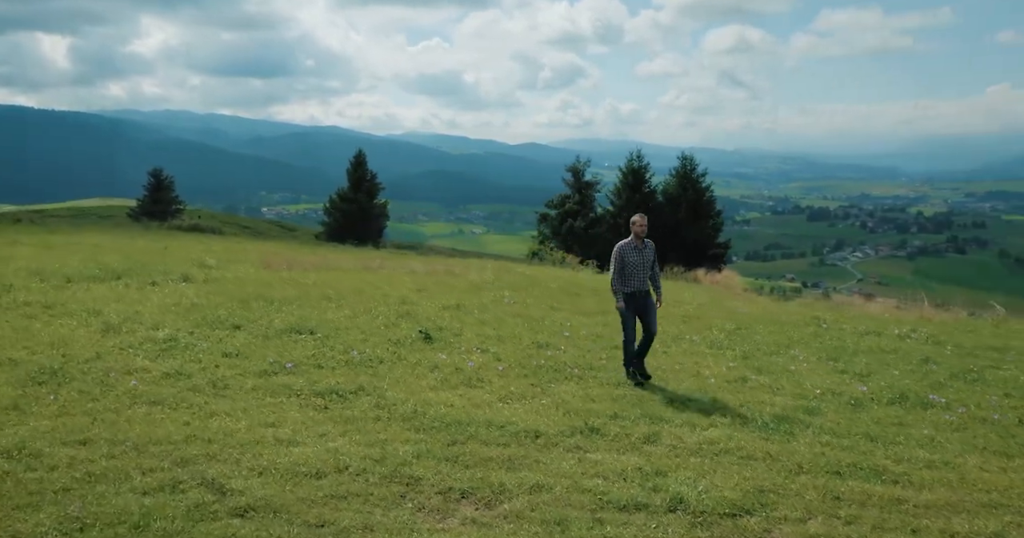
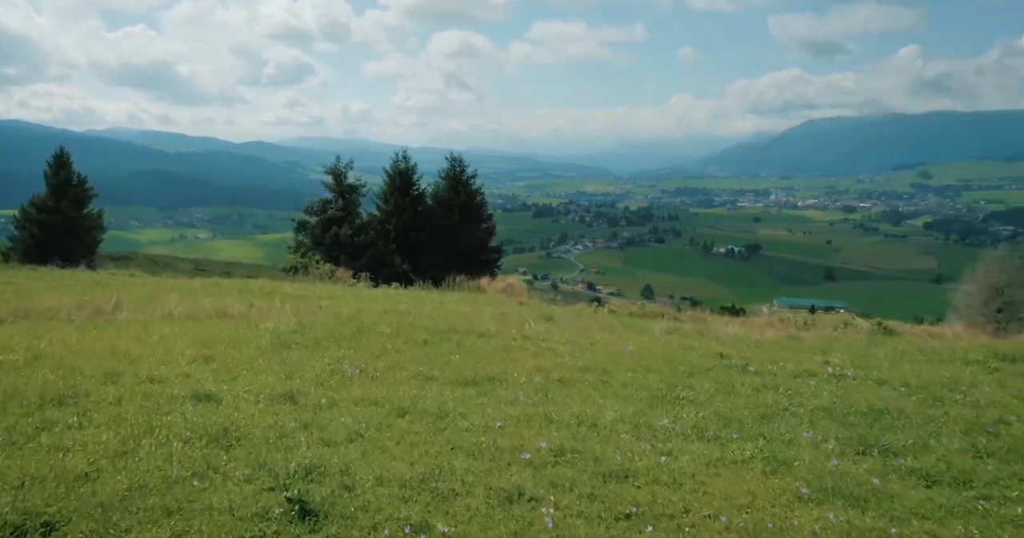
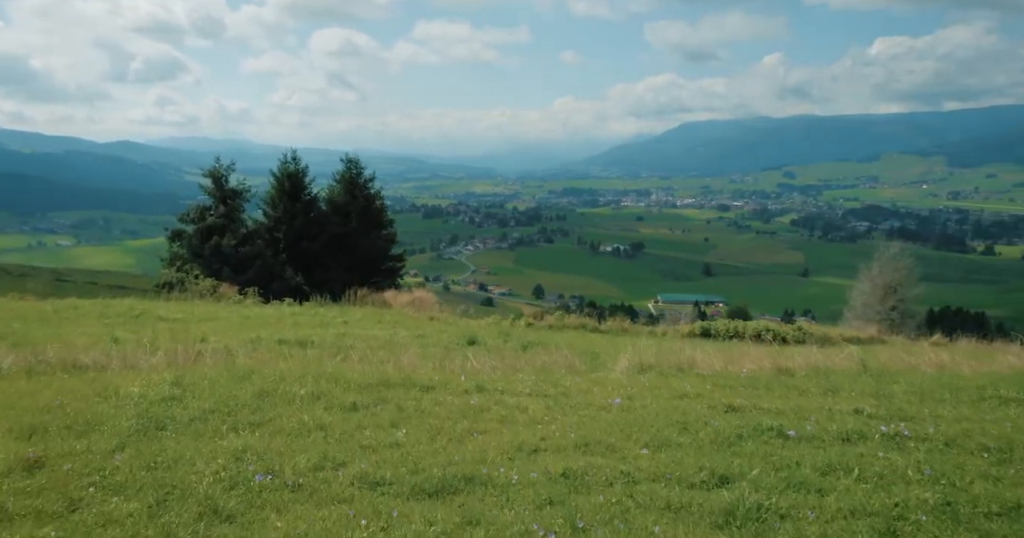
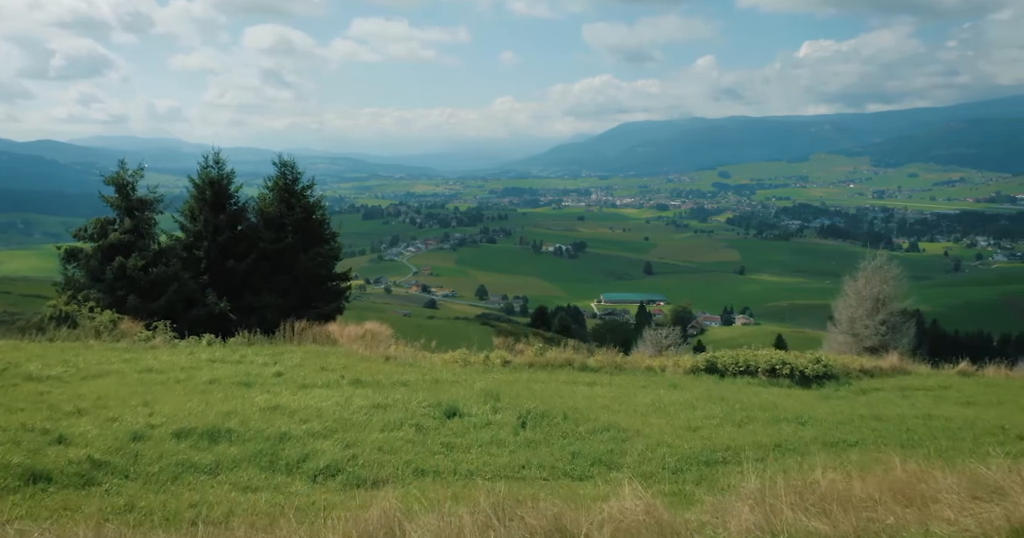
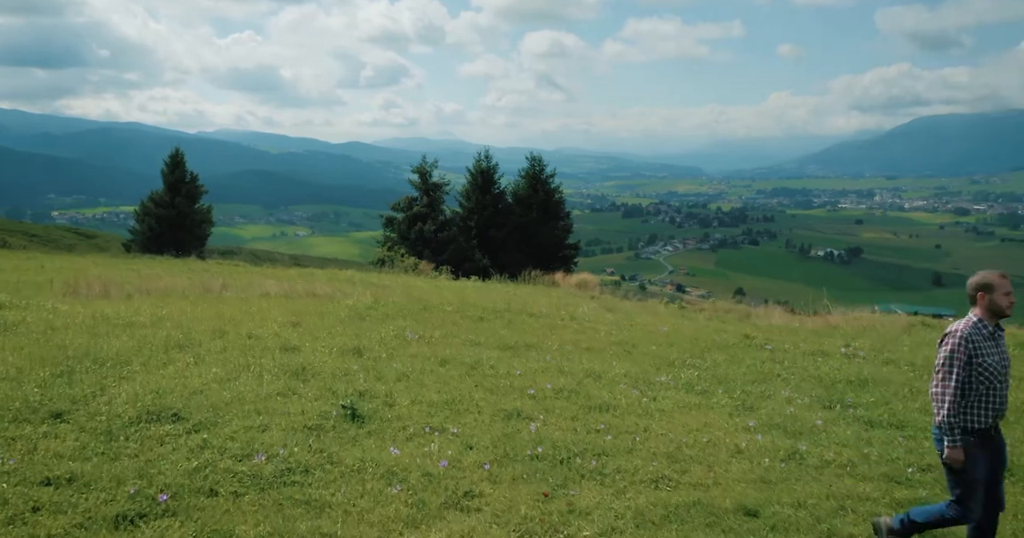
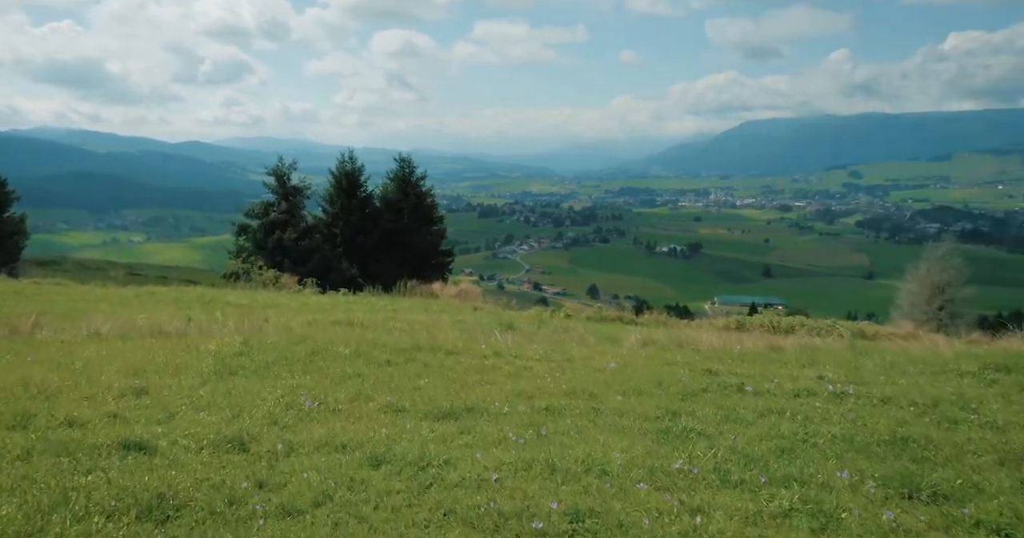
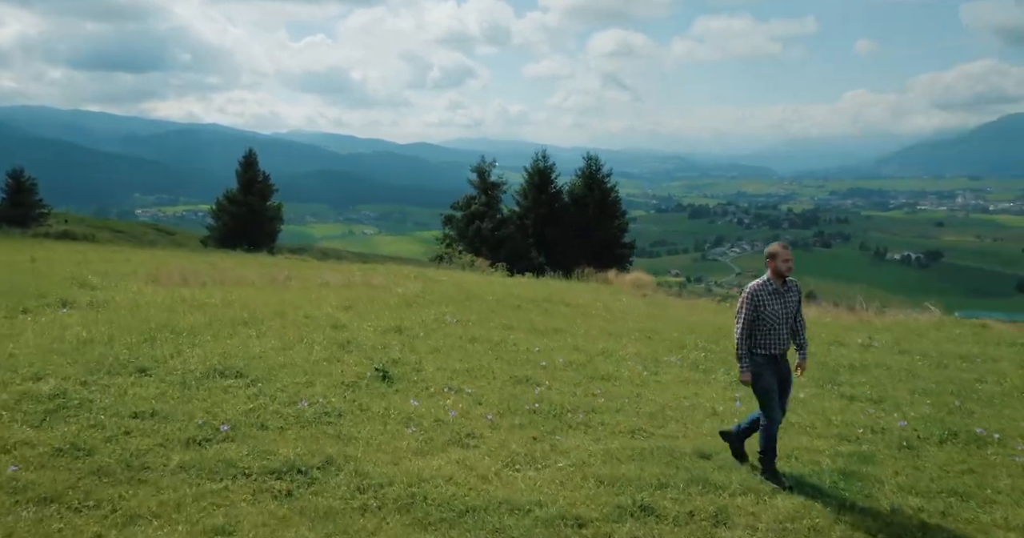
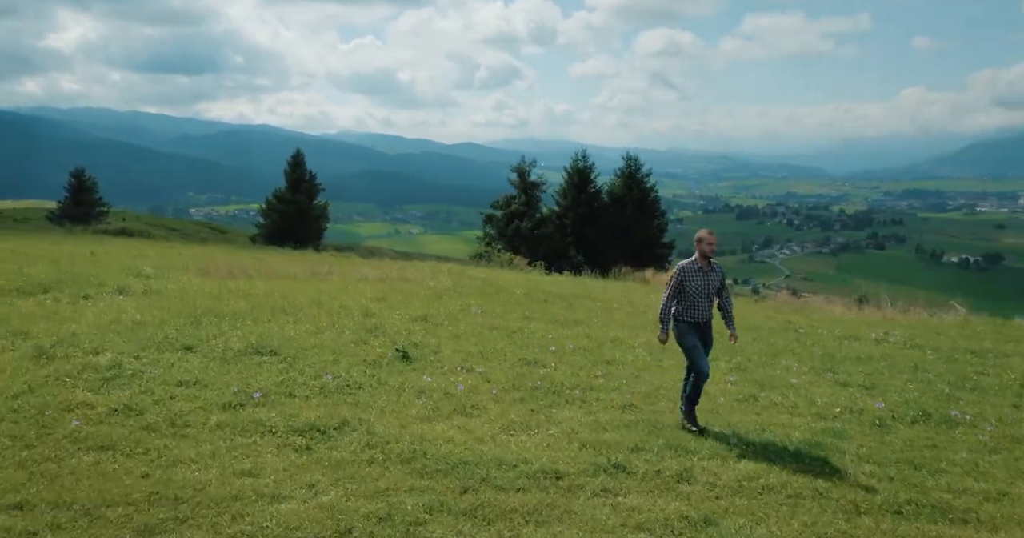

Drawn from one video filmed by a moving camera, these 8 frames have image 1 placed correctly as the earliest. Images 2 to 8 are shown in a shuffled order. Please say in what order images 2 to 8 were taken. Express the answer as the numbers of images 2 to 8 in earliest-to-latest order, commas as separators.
8, 7, 5, 2, 6, 3, 4
